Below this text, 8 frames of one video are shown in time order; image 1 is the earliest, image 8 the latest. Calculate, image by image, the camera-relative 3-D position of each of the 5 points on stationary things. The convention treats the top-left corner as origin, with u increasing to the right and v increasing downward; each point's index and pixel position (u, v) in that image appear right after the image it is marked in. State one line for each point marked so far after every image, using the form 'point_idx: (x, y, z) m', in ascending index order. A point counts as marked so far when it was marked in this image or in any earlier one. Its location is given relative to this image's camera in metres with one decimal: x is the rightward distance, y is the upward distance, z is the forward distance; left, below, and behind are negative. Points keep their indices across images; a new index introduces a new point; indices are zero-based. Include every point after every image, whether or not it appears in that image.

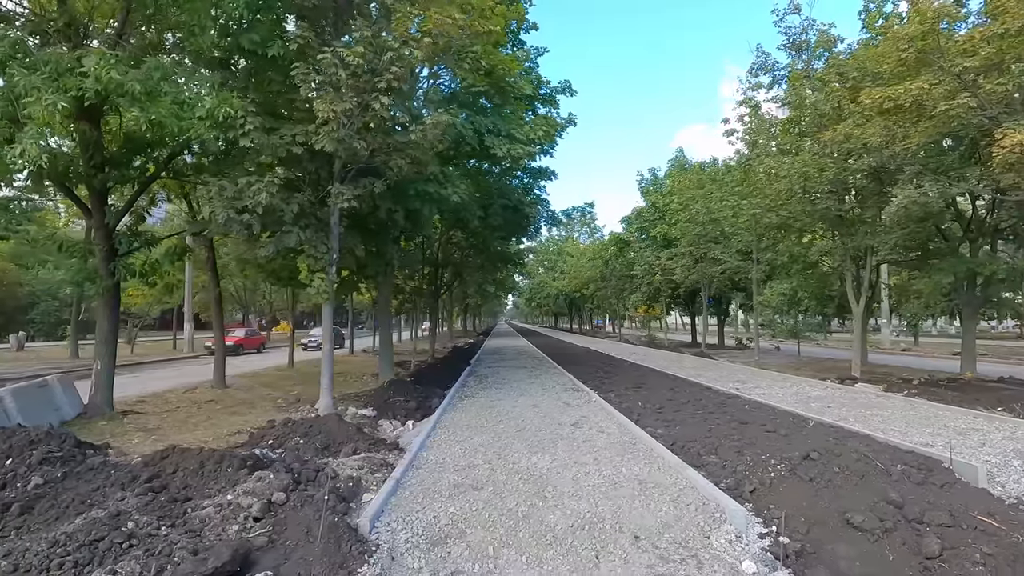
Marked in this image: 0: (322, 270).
0: (-2.9, +0.3, +8.9) m
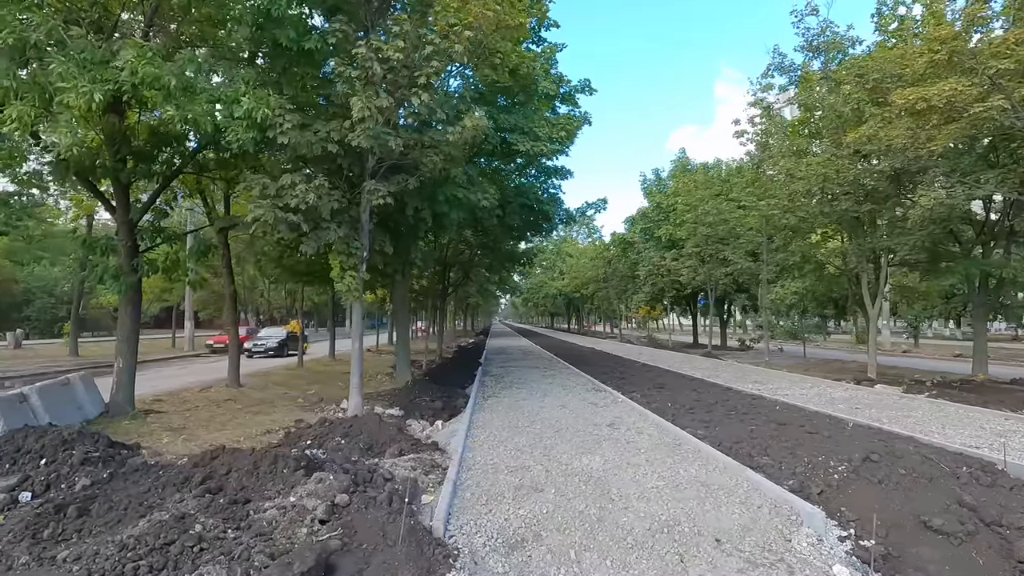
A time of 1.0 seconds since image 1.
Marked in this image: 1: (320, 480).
0: (-2.4, +0.3, +8.7) m
1: (-1.6, -1.6, +5.0) m
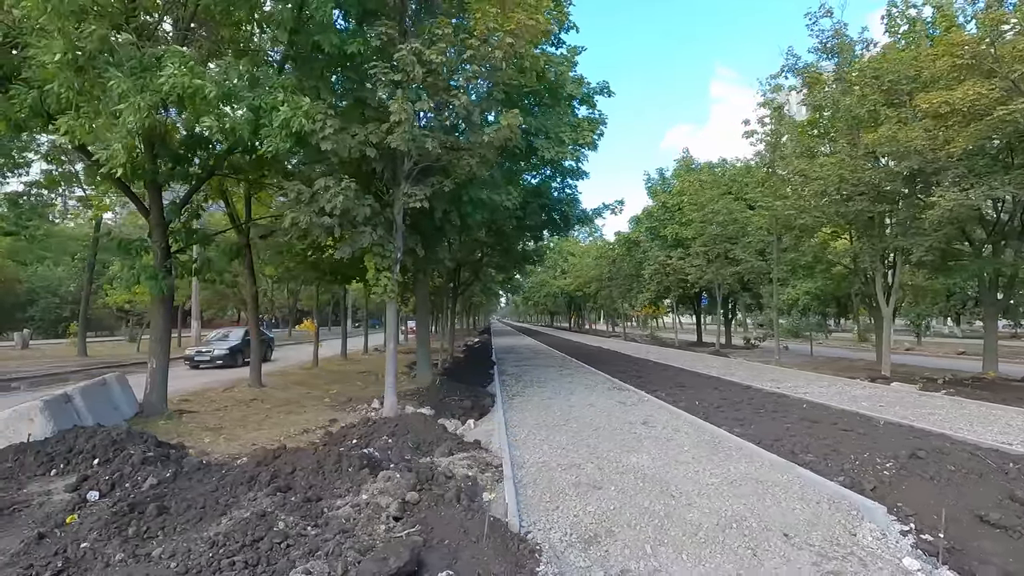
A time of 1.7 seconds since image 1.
0: (-1.9, +0.3, +8.9) m
1: (-1.1, -1.6, +5.1) m
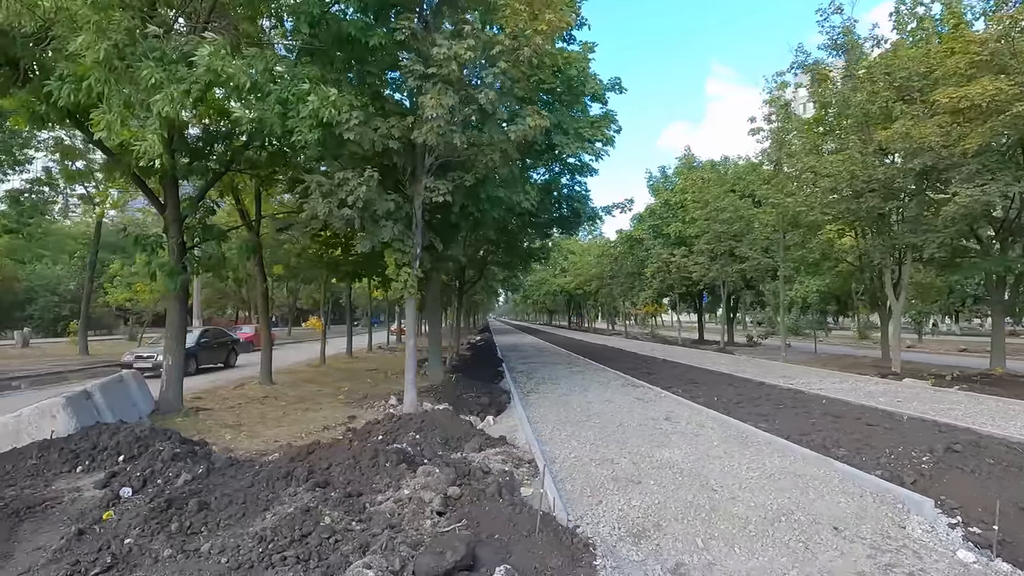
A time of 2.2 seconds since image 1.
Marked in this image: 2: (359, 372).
0: (-1.5, +0.4, +8.8) m
1: (-0.7, -1.6, +5.1) m
2: (-4.2, -2.3, +16.5) m
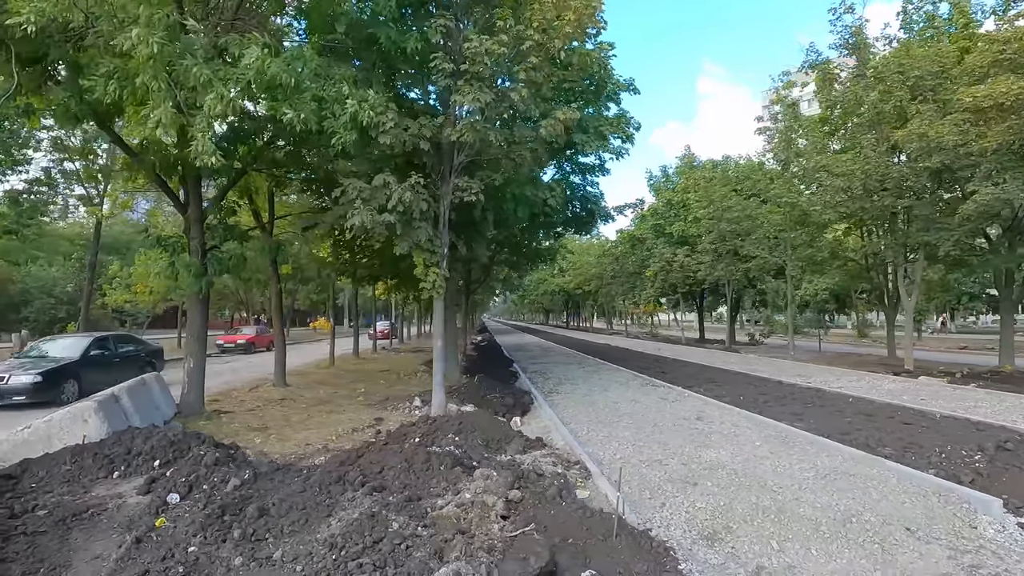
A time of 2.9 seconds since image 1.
0: (-1.1, +0.3, +8.7) m
1: (-0.2, -1.6, +5.0) m
2: (-3.9, -2.4, +16.4) m
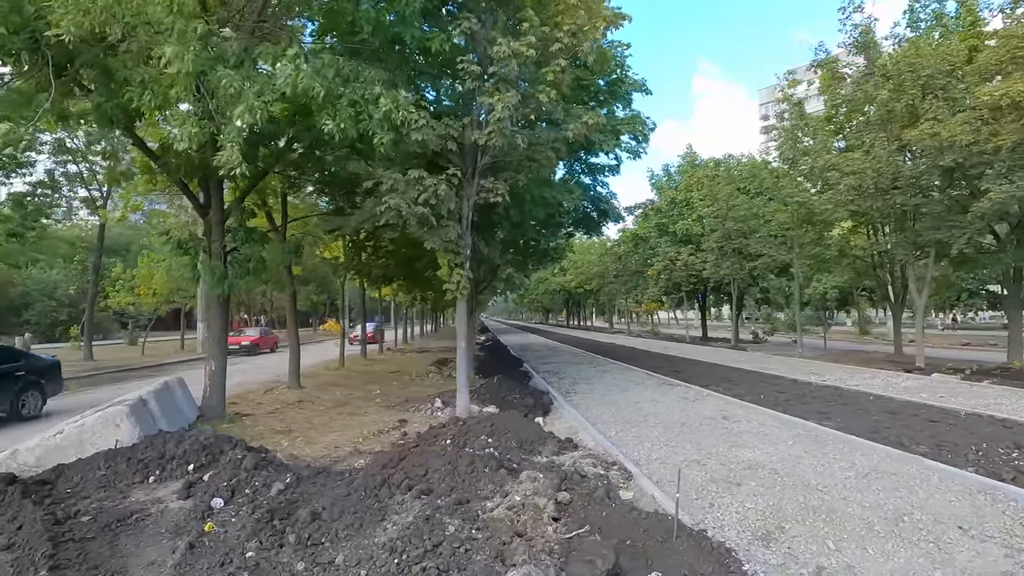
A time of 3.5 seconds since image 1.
0: (-0.8, +0.3, +8.7) m
1: (+0.2, -1.6, +5.0) m
2: (-3.6, -2.4, +16.4) m
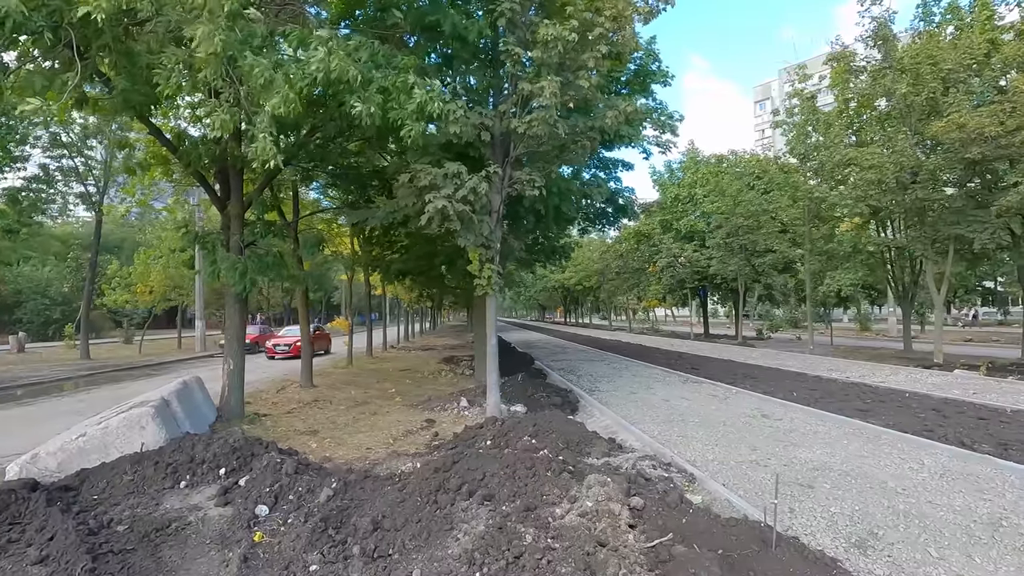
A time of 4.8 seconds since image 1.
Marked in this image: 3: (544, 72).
0: (-0.3, +0.4, +8.4) m
1: (+0.7, -1.6, +4.8) m
2: (-3.2, -2.3, +16.0) m
3: (+0.3, +2.7, +7.5) m
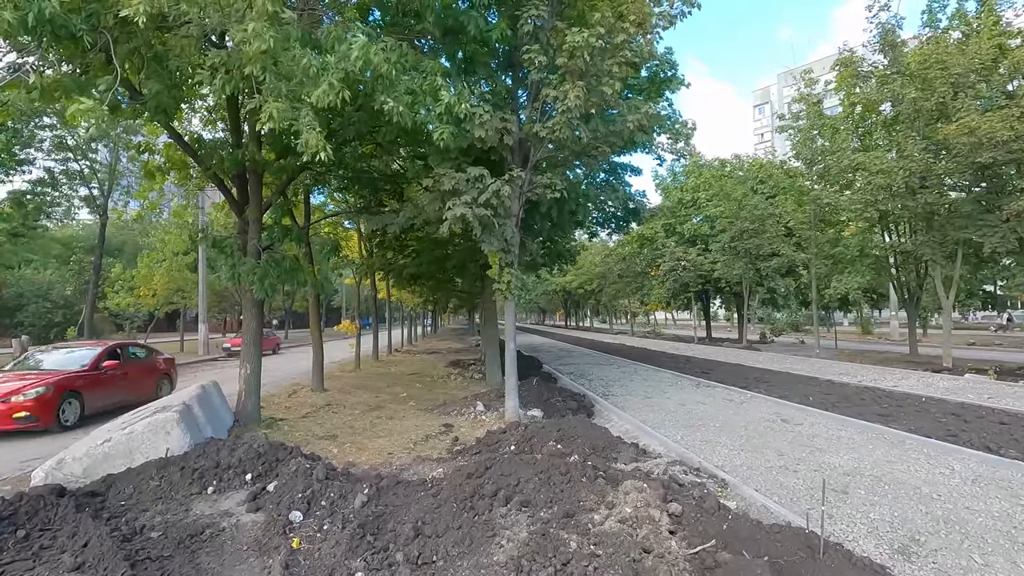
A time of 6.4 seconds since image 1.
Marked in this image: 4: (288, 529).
0: (0.0, +0.3, +8.4) m
1: (+1.0, -1.6, +4.7) m
2: (-3.0, -2.4, +16.0) m
3: (+0.6, +2.7, +7.5) m
4: (-1.8, -1.9, +4.6) m
